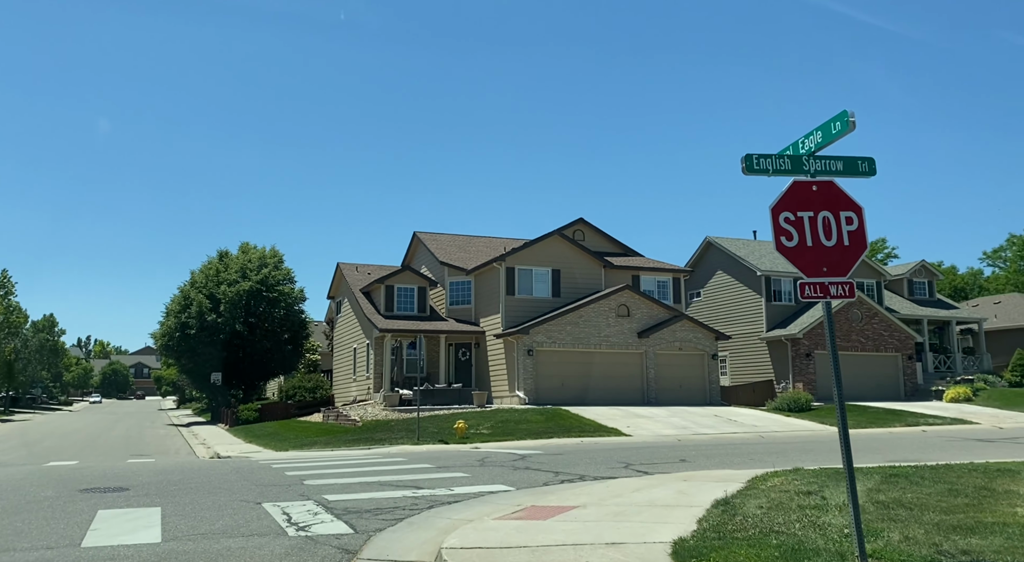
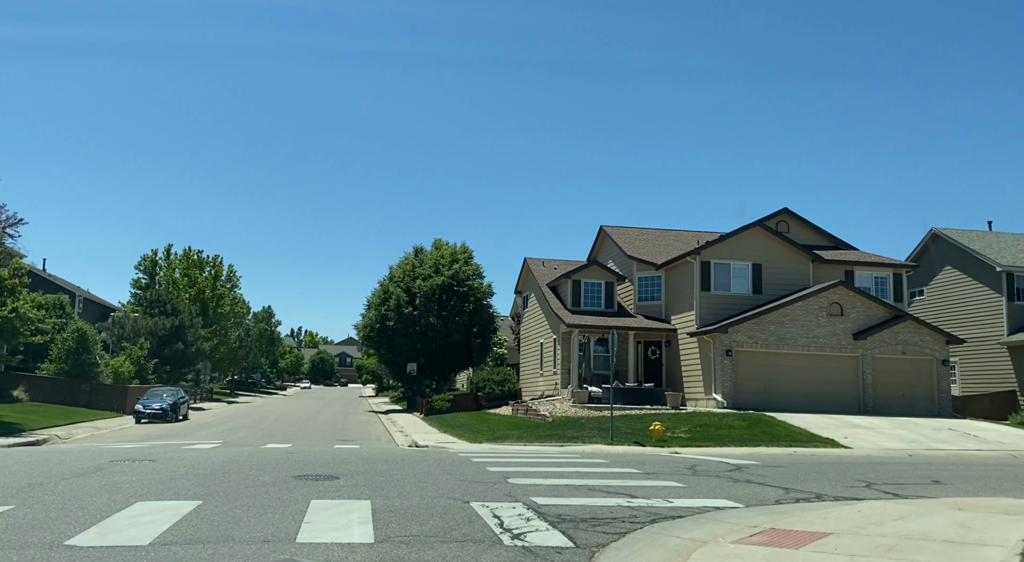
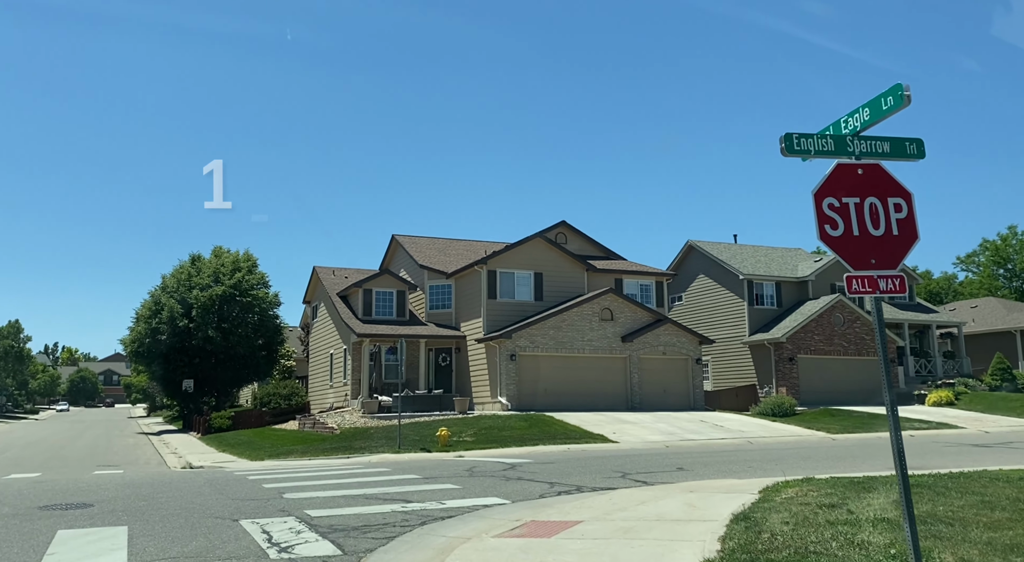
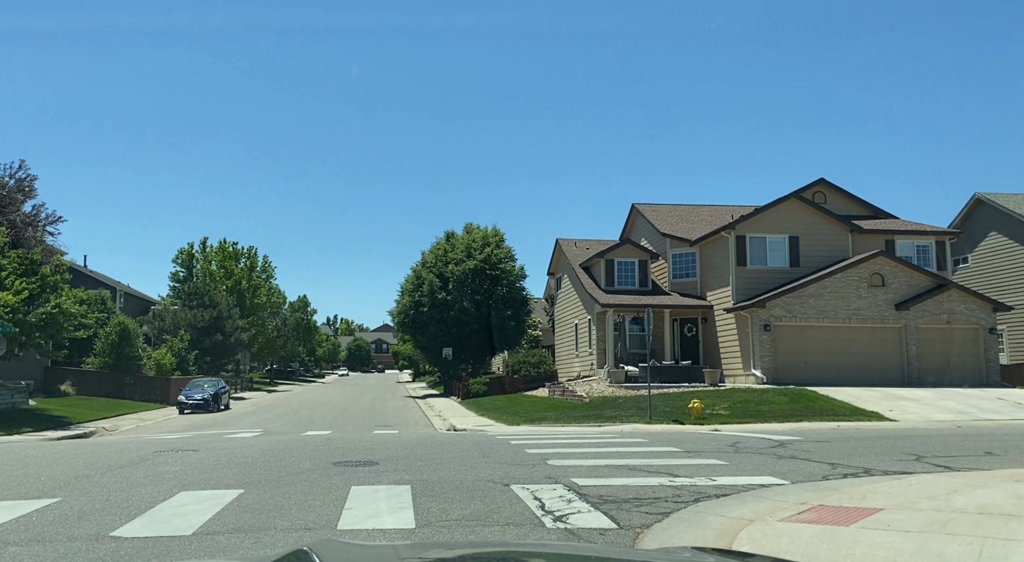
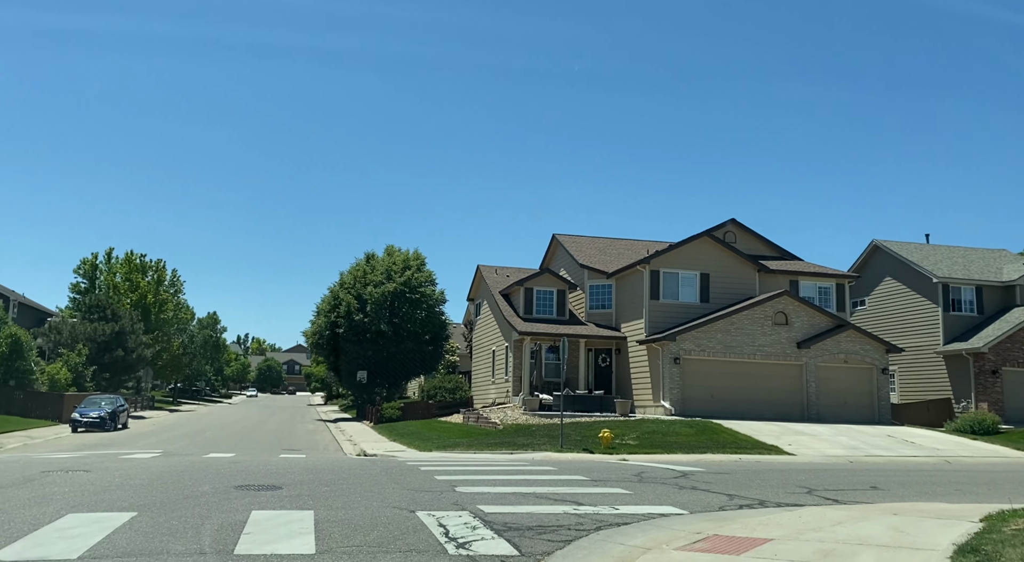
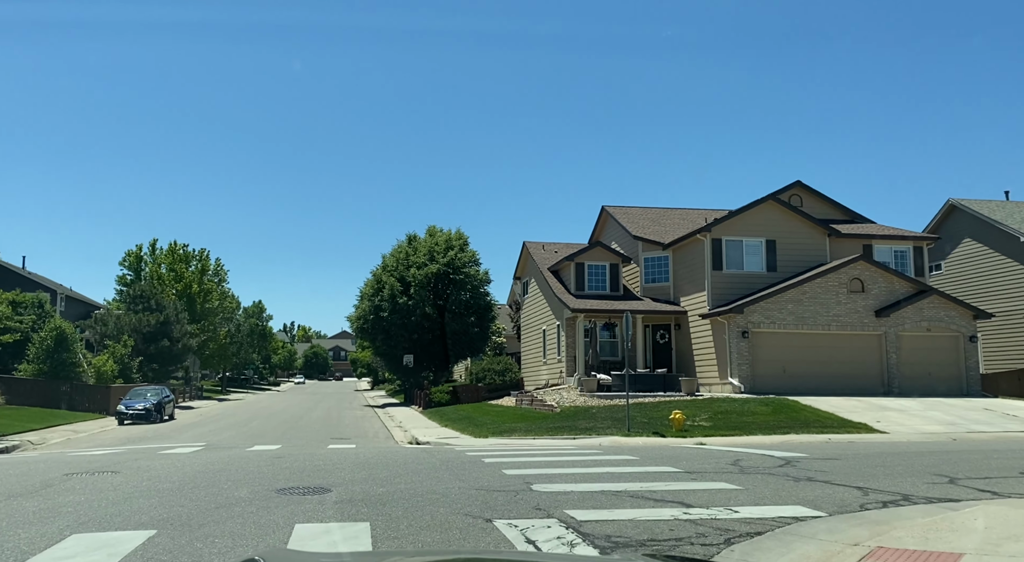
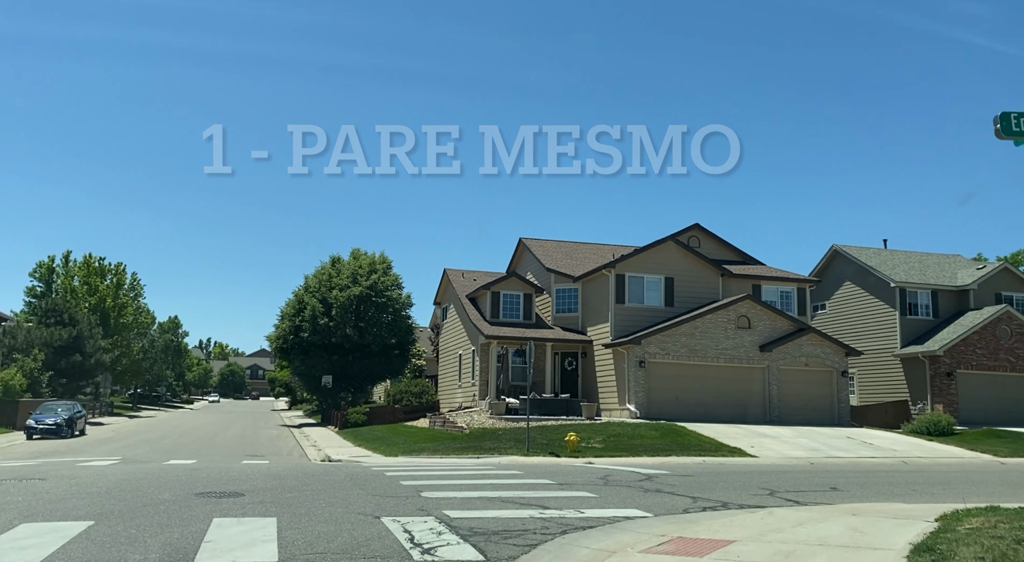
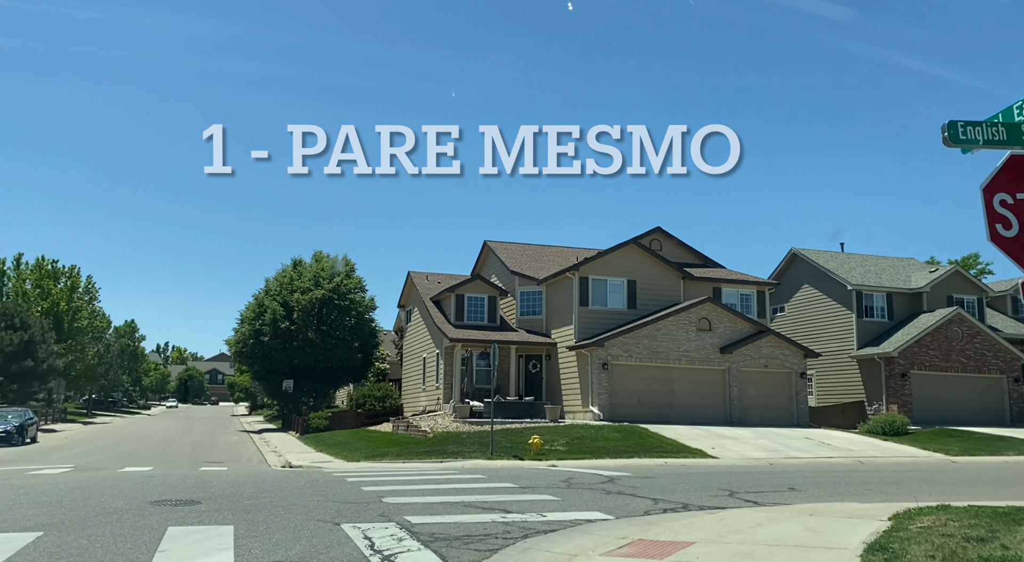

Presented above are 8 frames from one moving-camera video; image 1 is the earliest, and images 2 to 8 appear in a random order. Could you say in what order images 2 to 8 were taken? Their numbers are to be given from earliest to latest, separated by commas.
3, 8, 7, 5, 2, 4, 6
